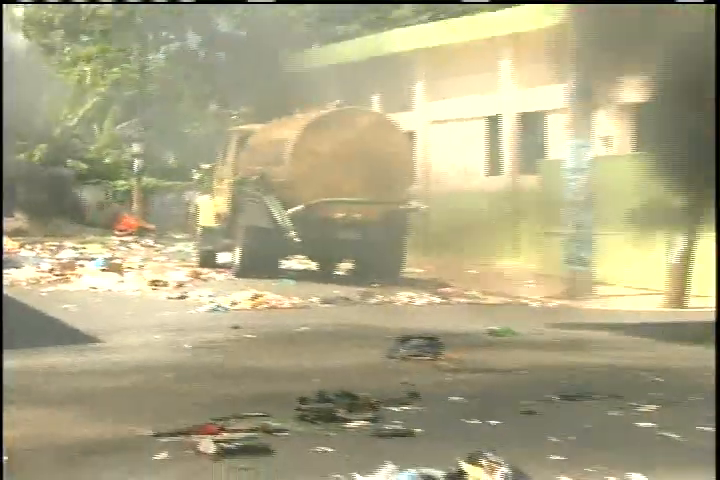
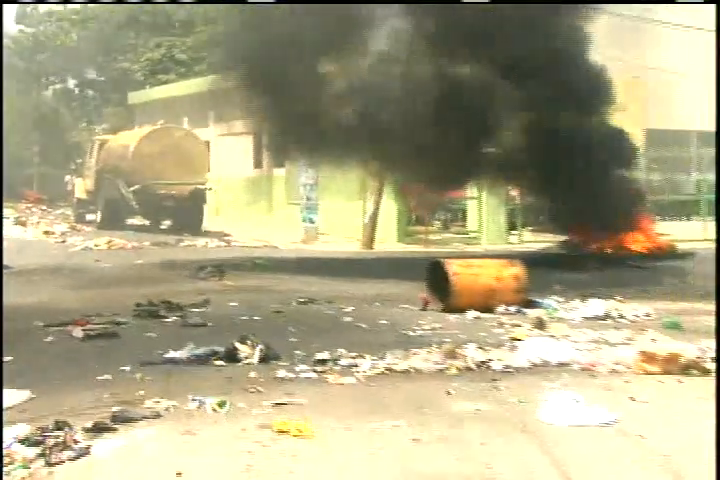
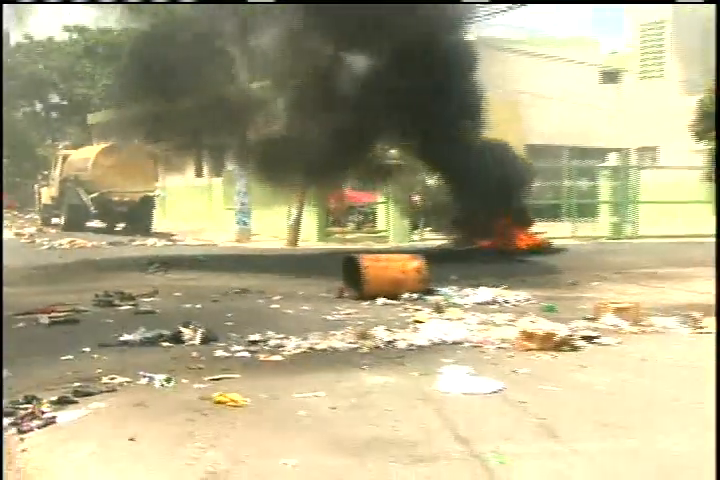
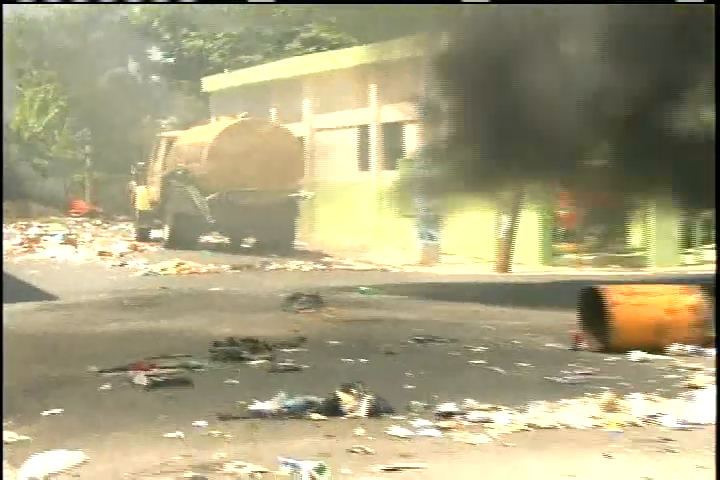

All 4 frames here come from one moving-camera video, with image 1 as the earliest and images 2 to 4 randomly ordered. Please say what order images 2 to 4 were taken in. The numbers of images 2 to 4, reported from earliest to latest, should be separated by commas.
4, 2, 3
